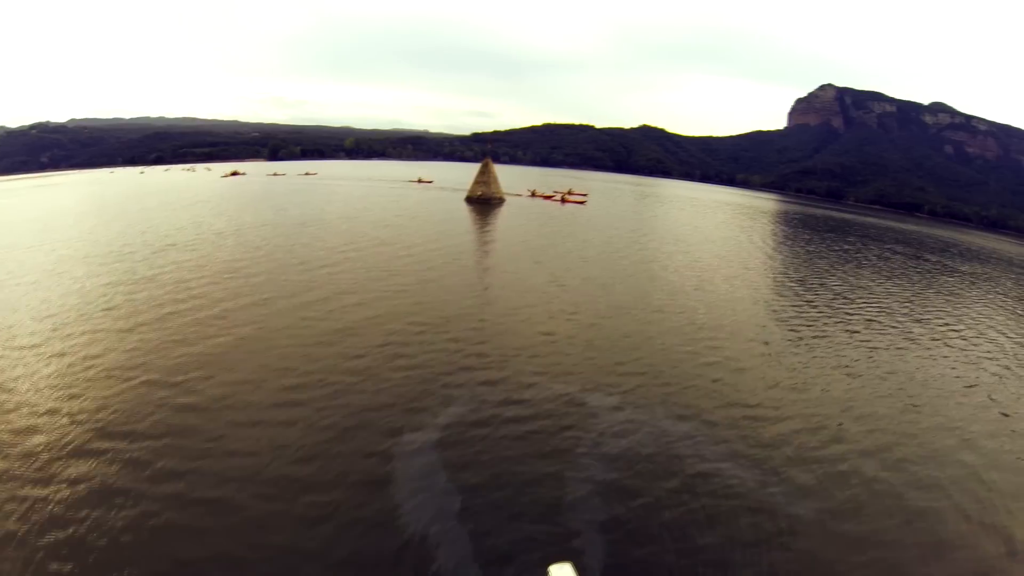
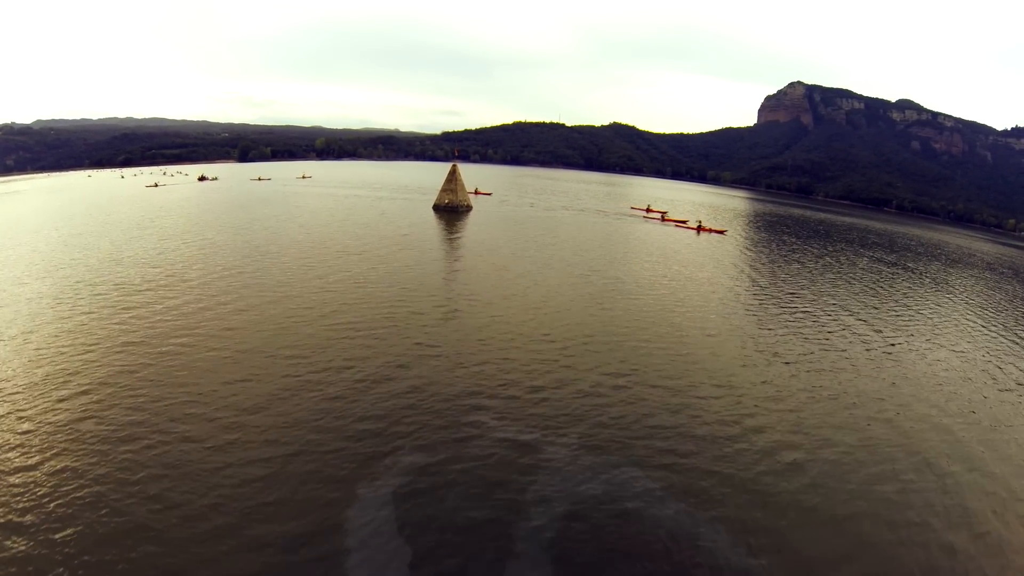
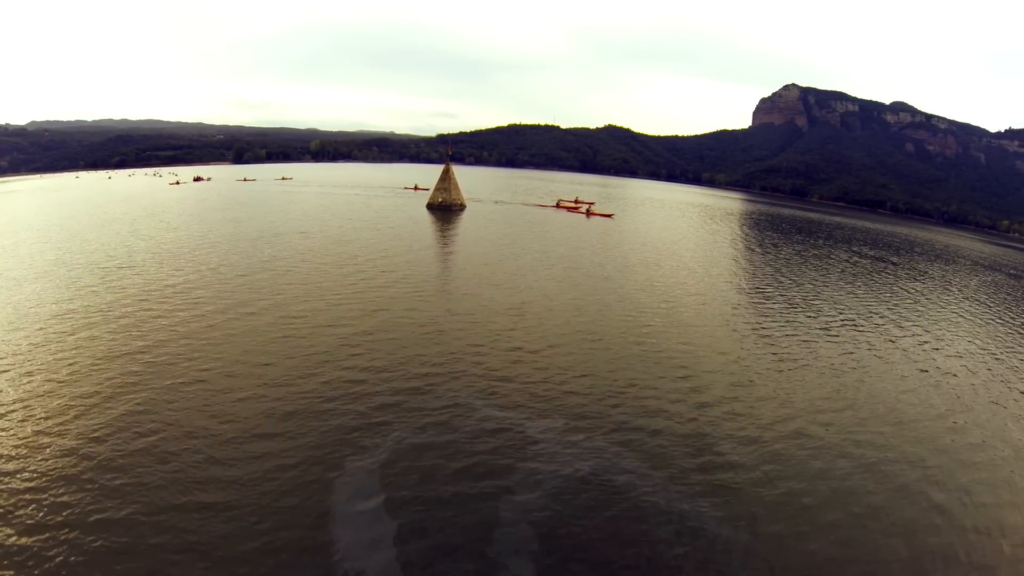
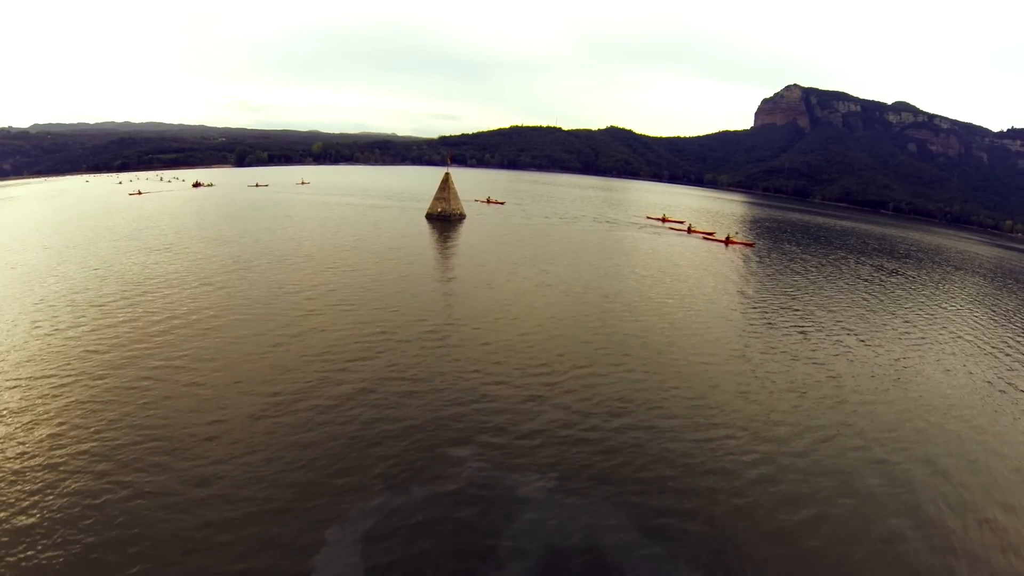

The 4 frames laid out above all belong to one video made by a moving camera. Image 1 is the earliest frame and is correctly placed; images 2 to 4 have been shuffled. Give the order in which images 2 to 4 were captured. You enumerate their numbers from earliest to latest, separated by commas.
3, 2, 4
